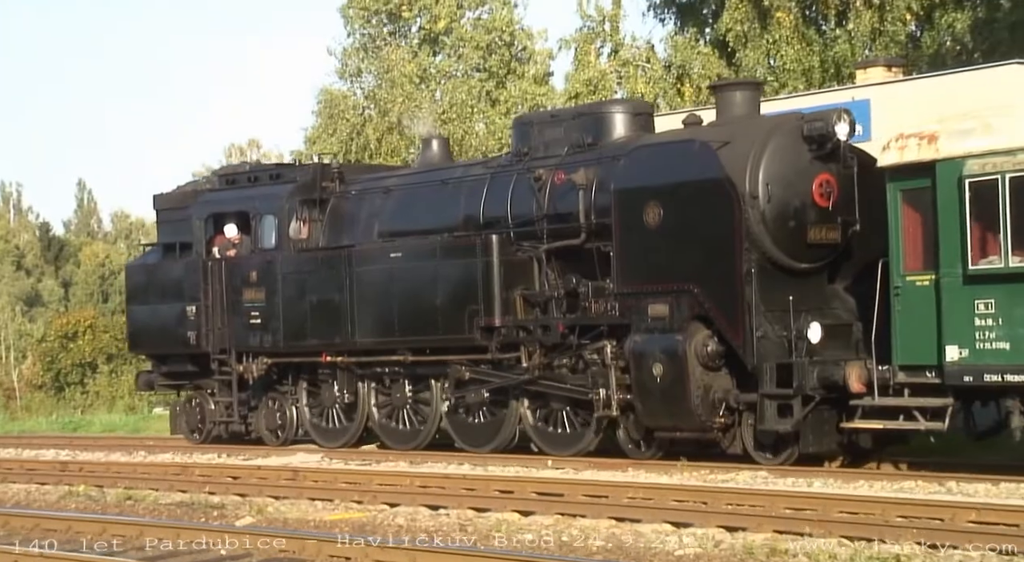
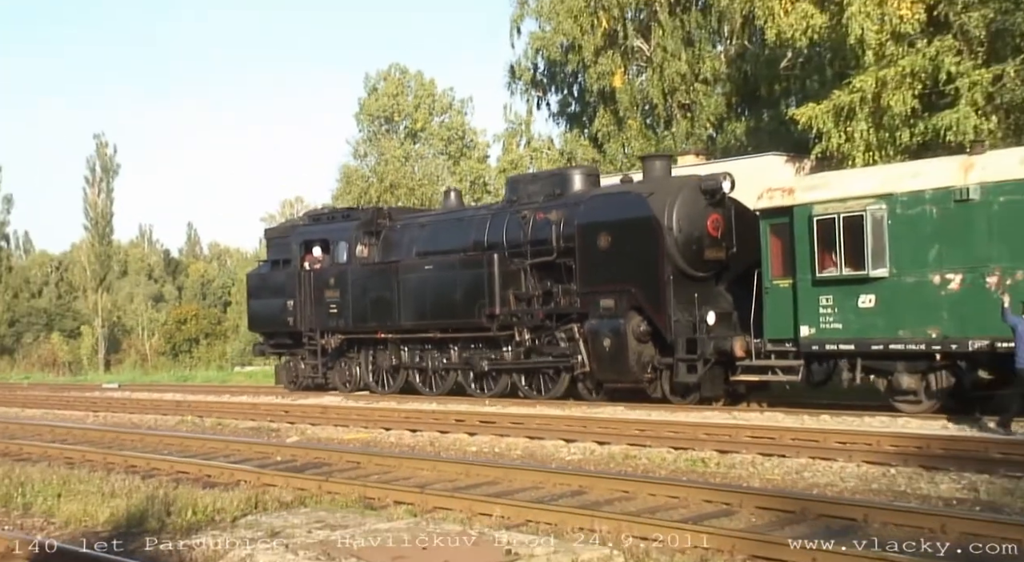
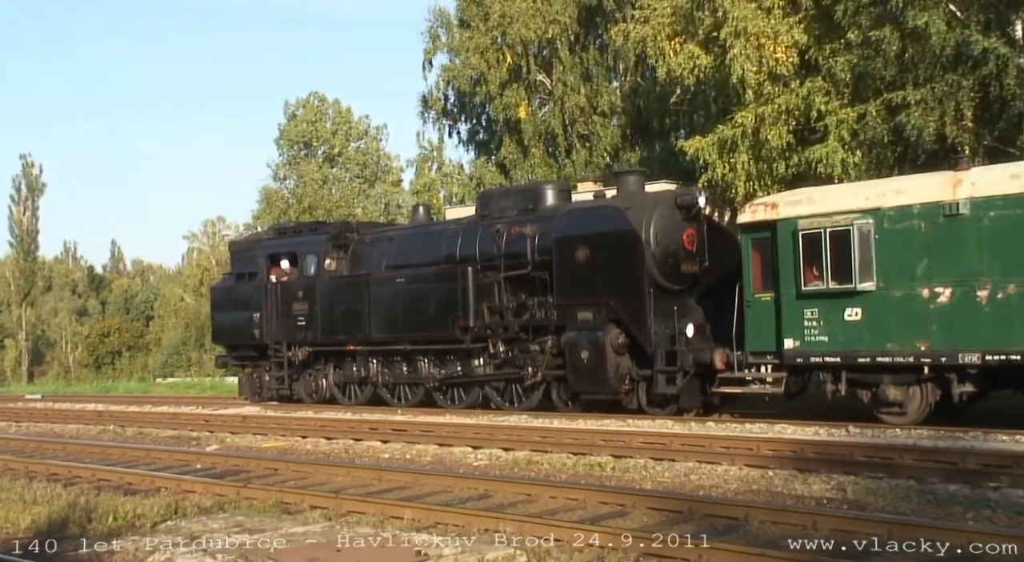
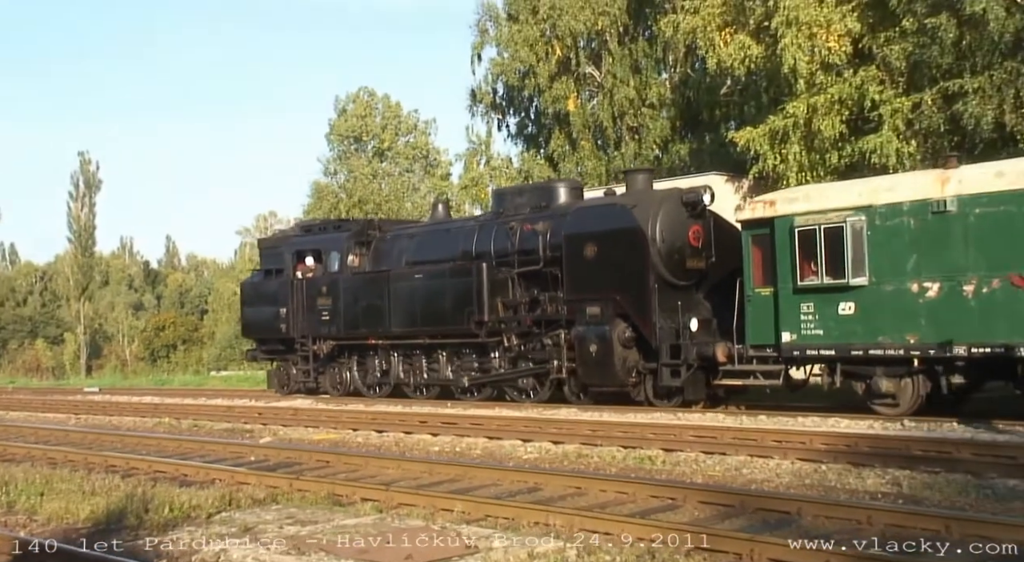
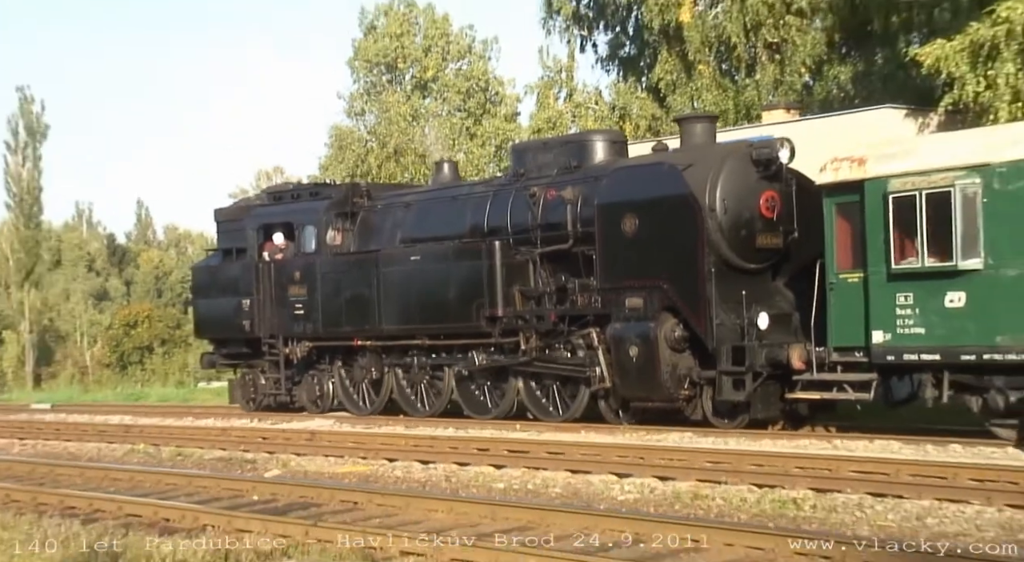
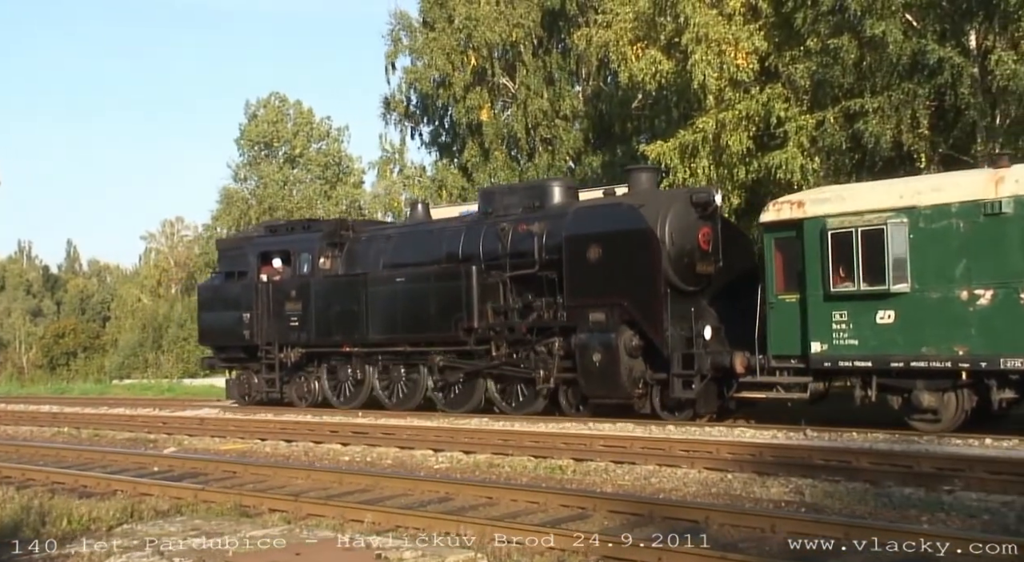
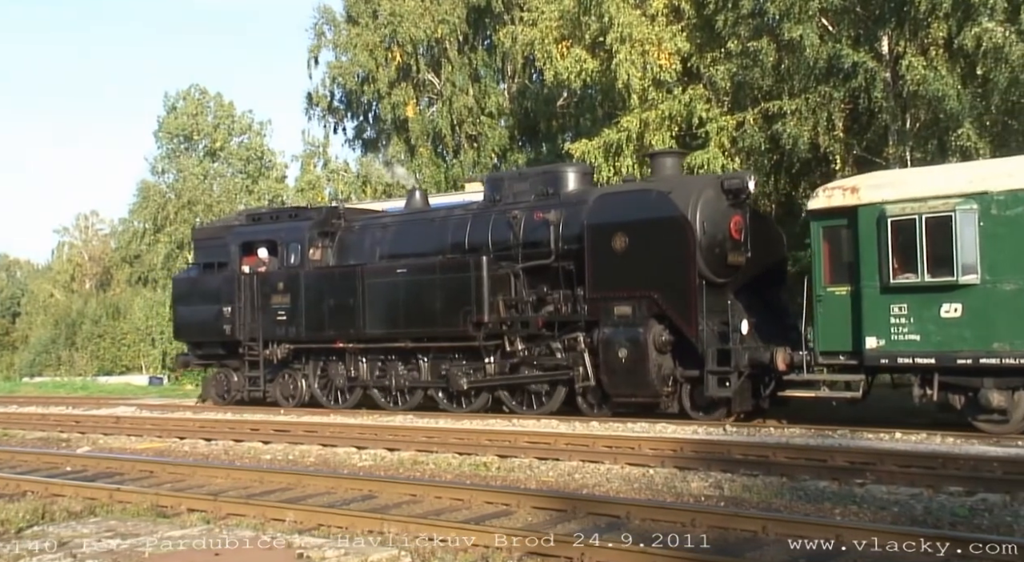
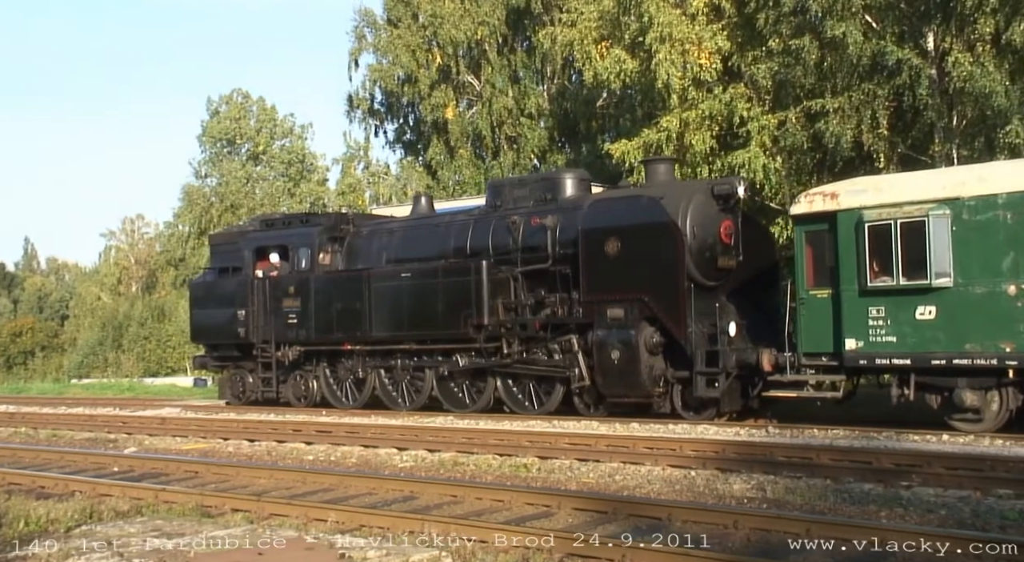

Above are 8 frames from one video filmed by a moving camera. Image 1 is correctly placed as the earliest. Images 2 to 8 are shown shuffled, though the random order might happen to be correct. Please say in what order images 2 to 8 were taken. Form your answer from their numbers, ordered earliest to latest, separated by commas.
5, 2, 4, 3, 6, 8, 7
